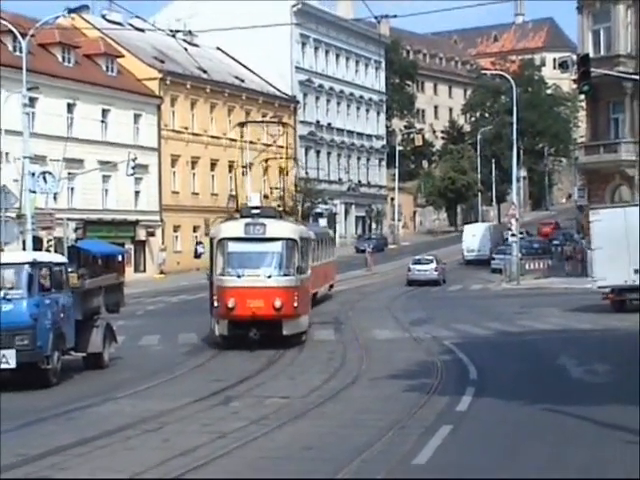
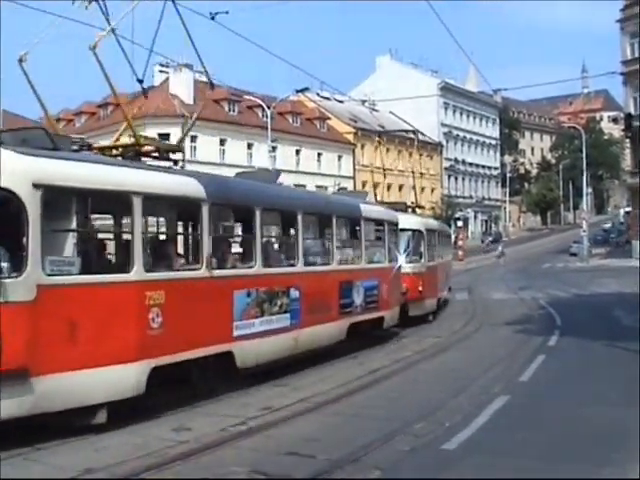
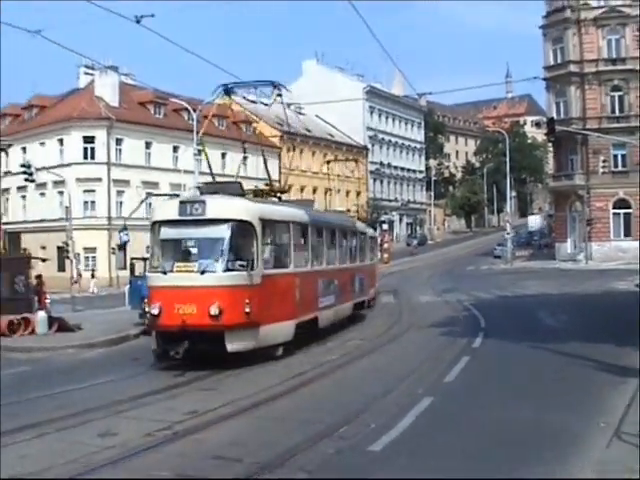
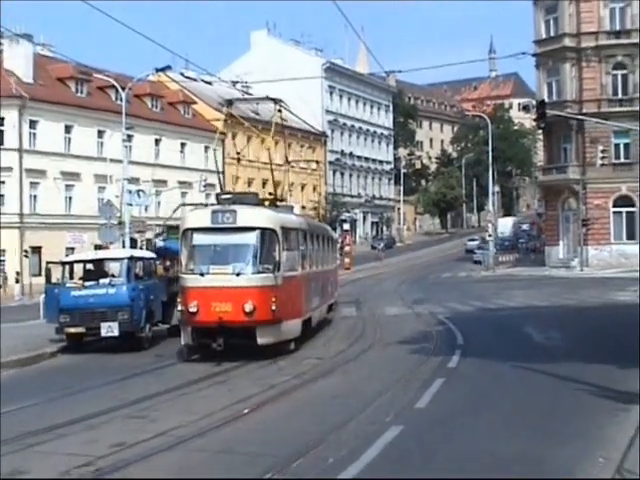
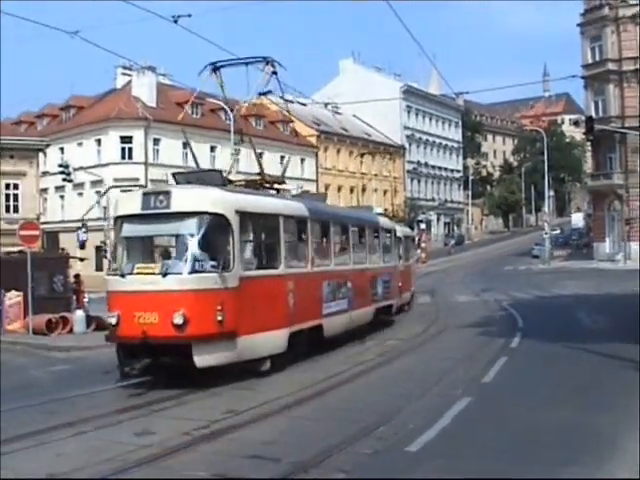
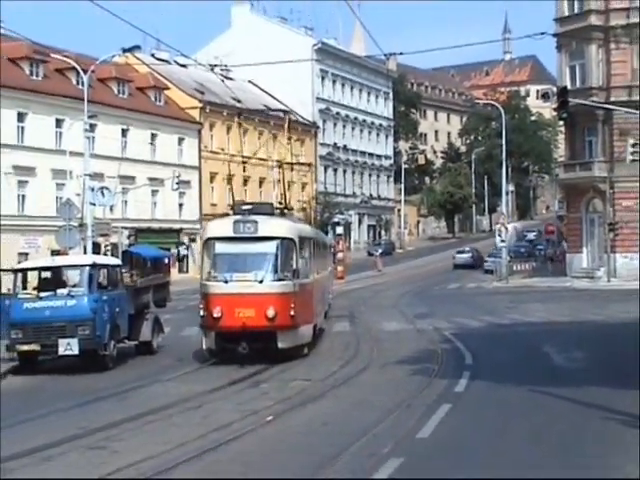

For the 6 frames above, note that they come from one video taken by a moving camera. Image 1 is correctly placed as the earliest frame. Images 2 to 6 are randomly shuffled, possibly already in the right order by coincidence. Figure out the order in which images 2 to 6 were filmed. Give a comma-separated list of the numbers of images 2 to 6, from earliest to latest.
6, 4, 3, 5, 2
